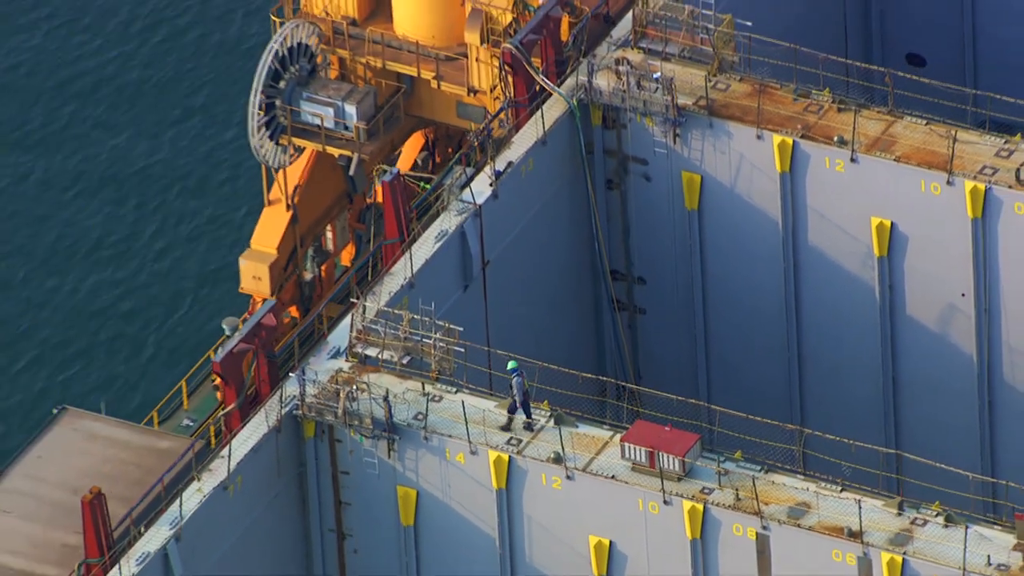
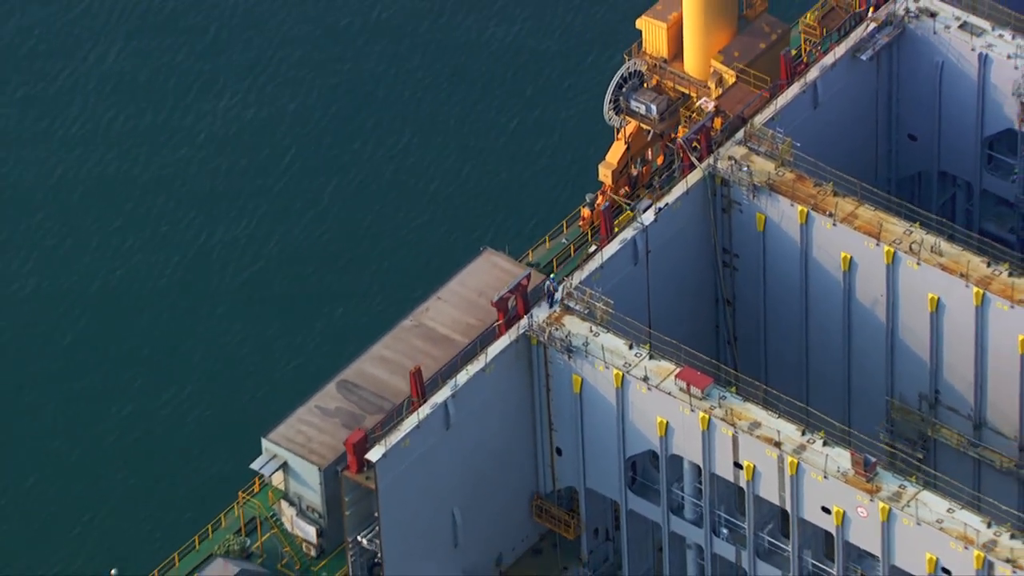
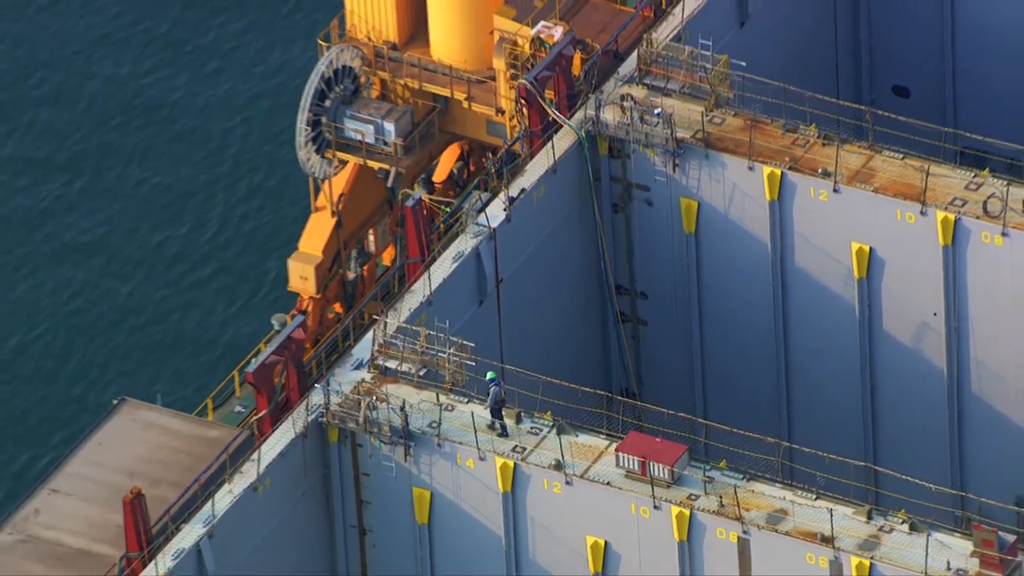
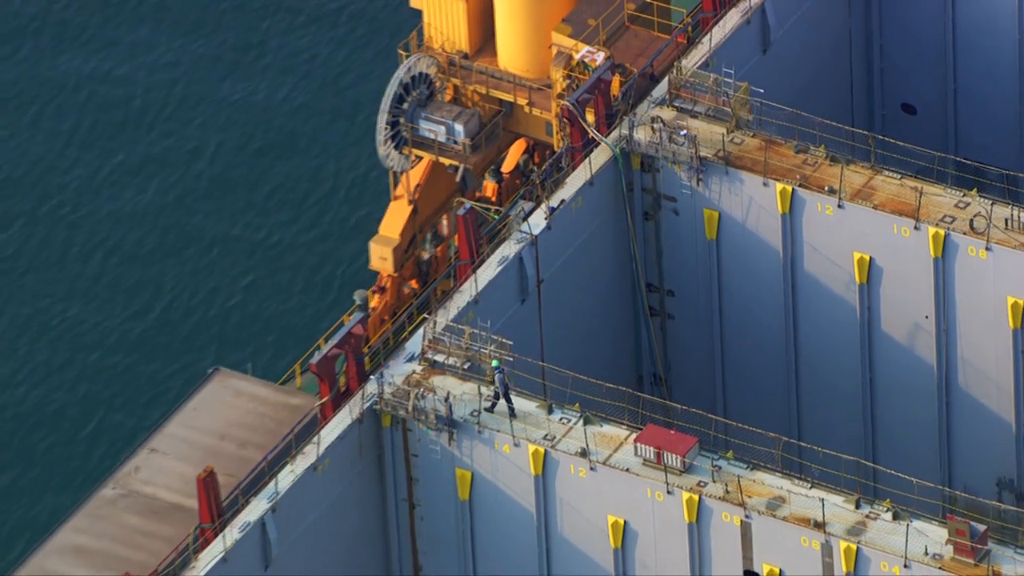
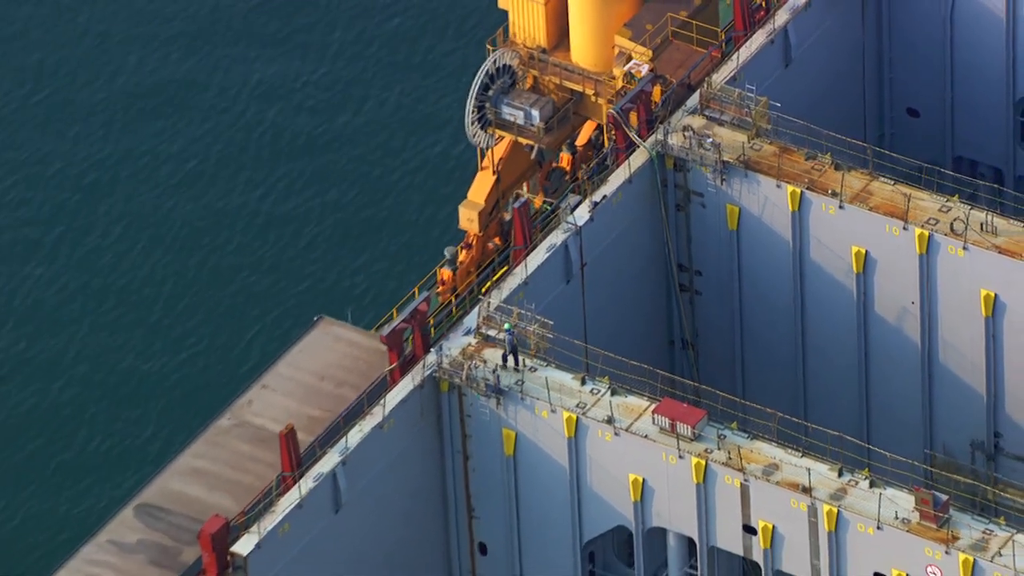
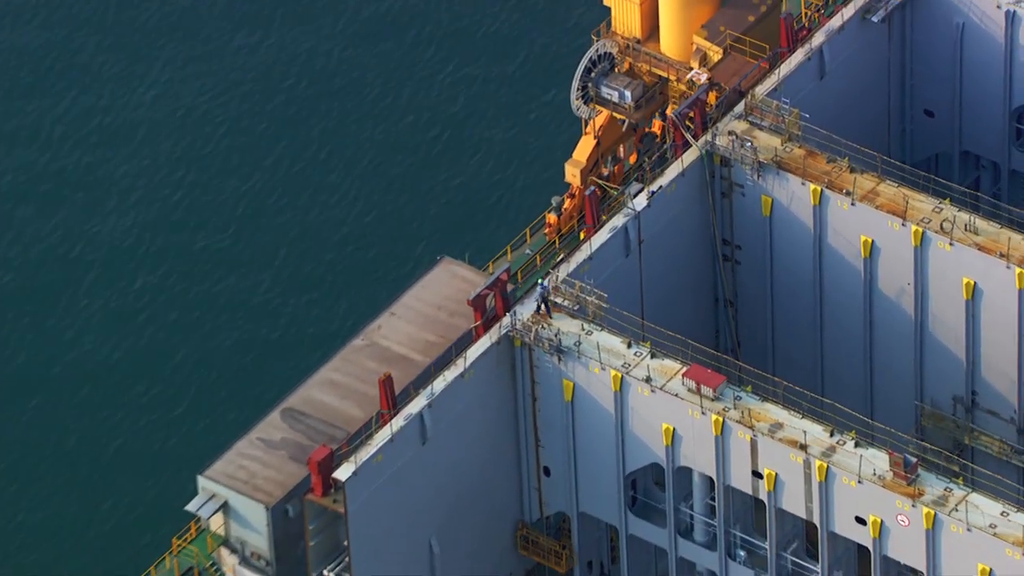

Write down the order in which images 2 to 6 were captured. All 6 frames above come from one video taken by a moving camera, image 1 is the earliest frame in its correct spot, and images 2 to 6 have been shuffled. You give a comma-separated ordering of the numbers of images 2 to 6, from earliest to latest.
3, 4, 5, 6, 2
